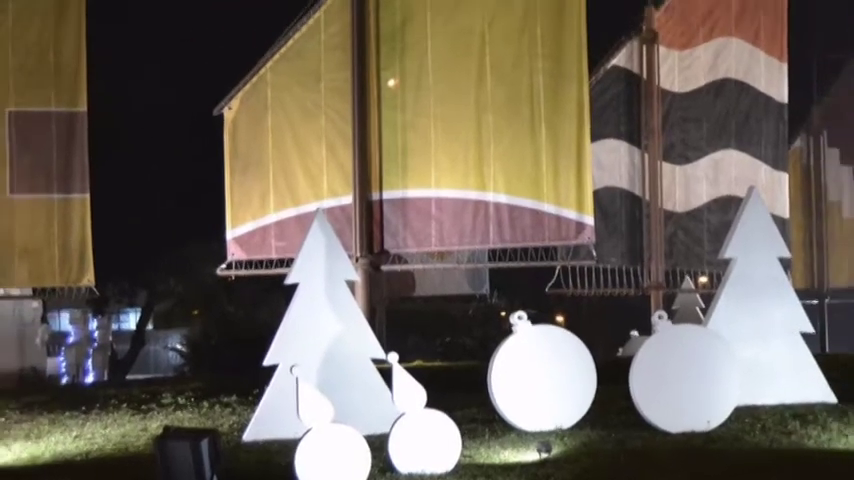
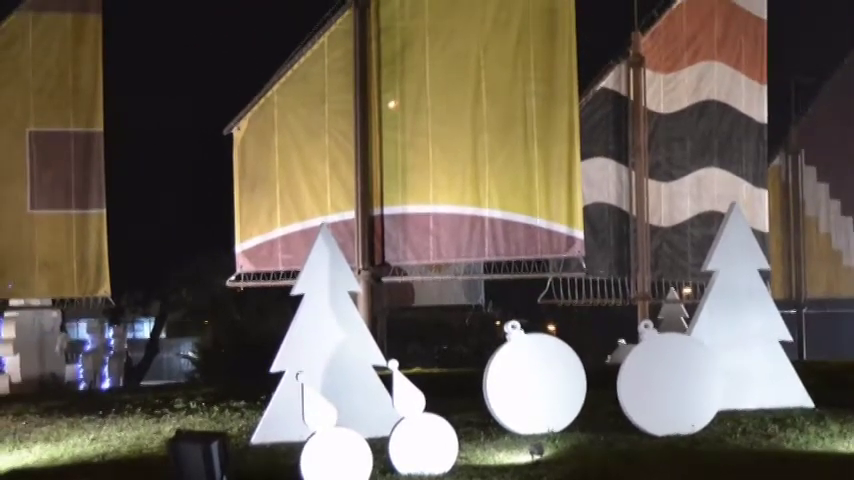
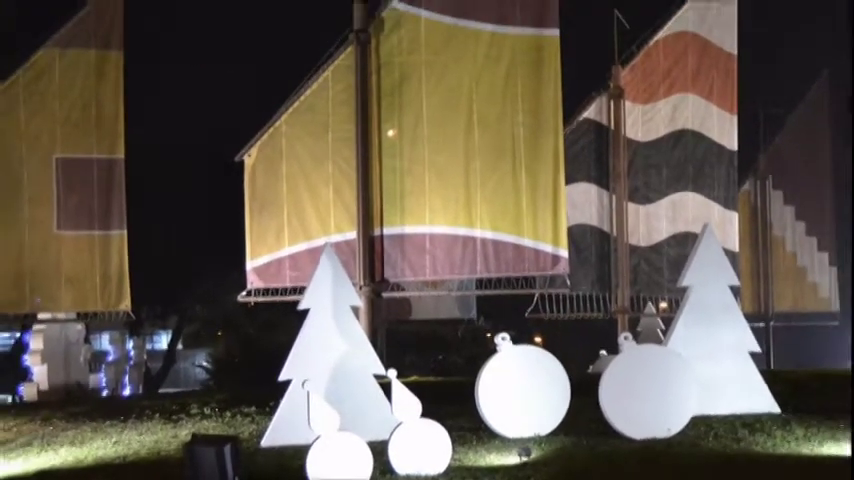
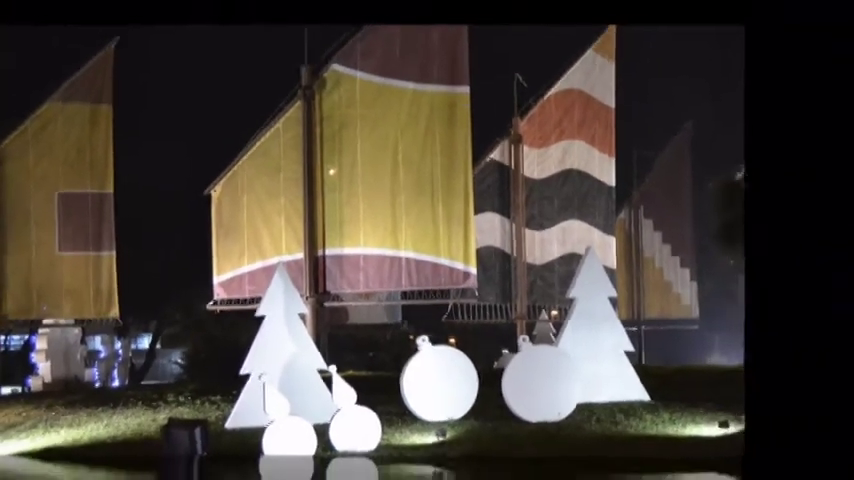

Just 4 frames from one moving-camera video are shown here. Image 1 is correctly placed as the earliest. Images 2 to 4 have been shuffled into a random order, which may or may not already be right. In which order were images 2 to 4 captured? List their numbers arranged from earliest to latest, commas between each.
2, 3, 4
